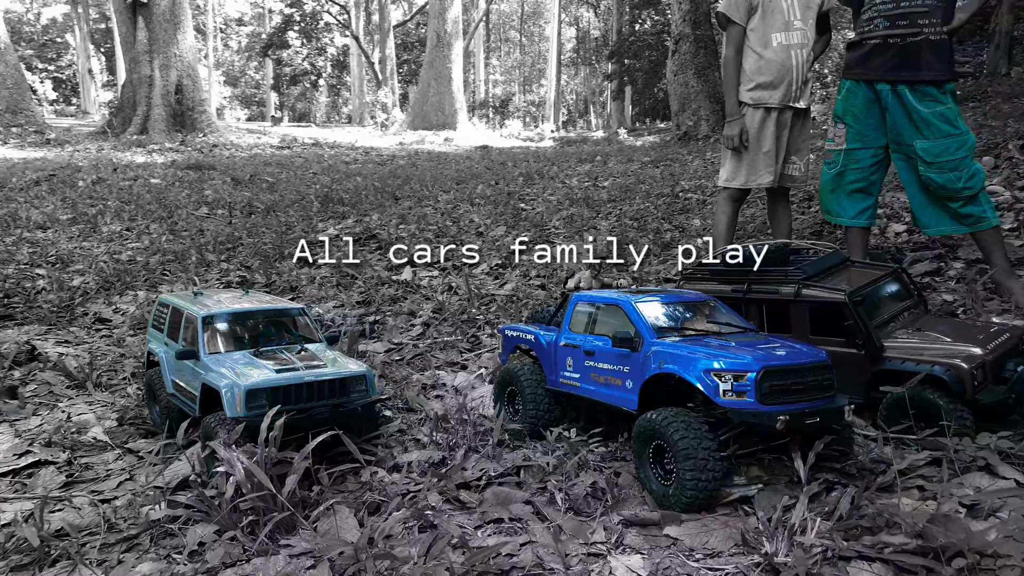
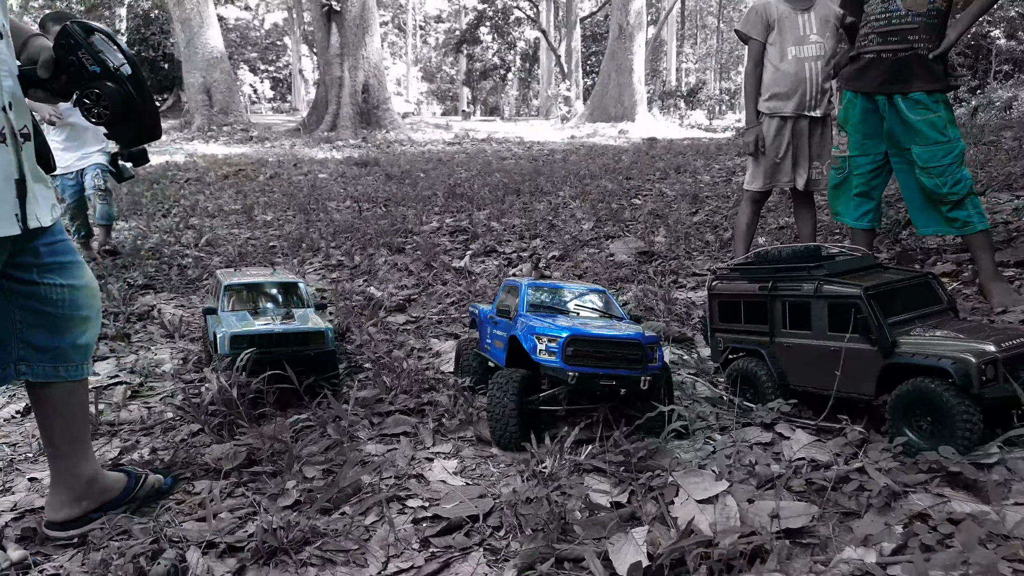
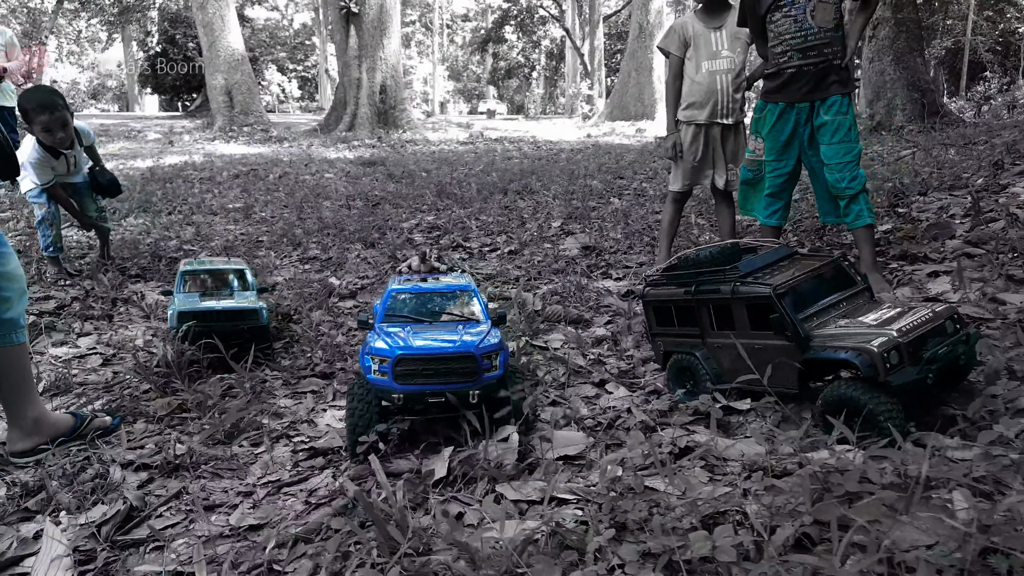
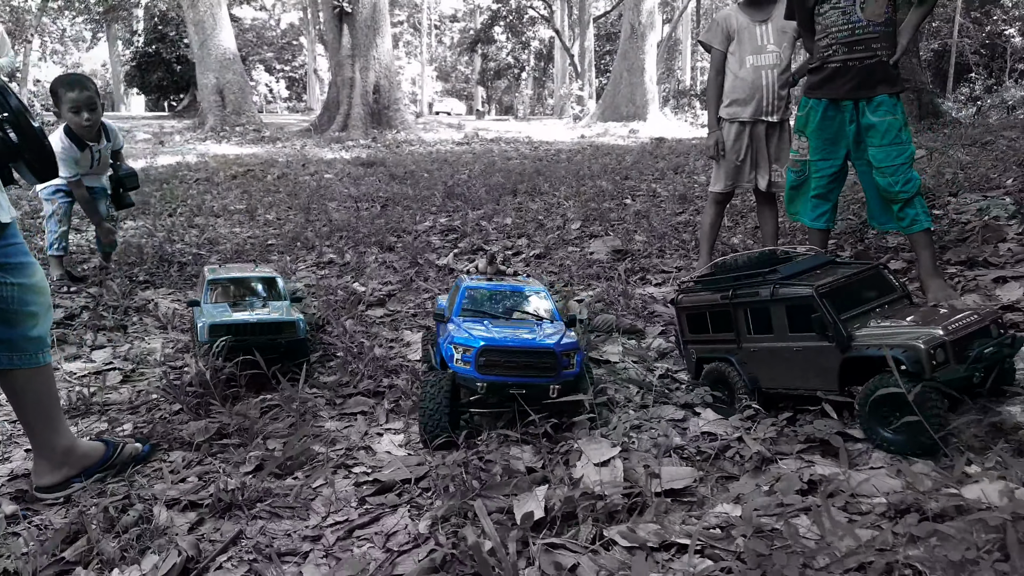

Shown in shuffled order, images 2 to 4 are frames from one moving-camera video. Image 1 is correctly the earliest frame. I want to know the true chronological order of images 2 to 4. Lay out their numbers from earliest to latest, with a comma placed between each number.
2, 4, 3
